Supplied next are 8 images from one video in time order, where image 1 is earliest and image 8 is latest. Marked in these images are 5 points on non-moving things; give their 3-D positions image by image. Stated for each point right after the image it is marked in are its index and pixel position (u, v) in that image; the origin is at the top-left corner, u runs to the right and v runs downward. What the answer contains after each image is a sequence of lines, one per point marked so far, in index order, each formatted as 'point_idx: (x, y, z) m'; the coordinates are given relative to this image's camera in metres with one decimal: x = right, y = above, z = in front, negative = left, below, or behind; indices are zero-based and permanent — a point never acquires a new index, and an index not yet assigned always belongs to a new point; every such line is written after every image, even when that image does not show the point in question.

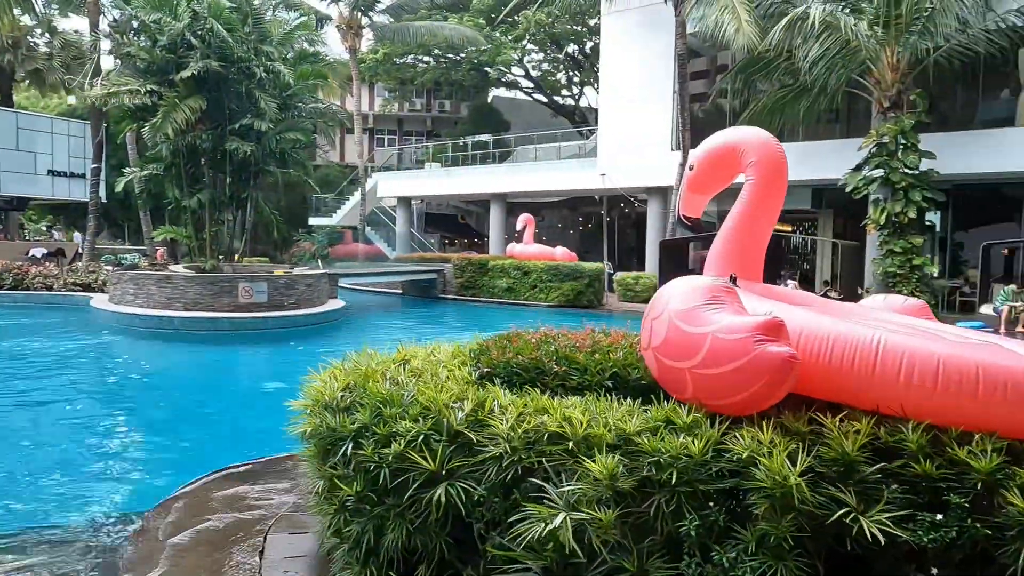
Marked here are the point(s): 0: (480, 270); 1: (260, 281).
0: (-0.7, +0.4, +18.1) m
1: (-3.9, +0.1, +12.2) m
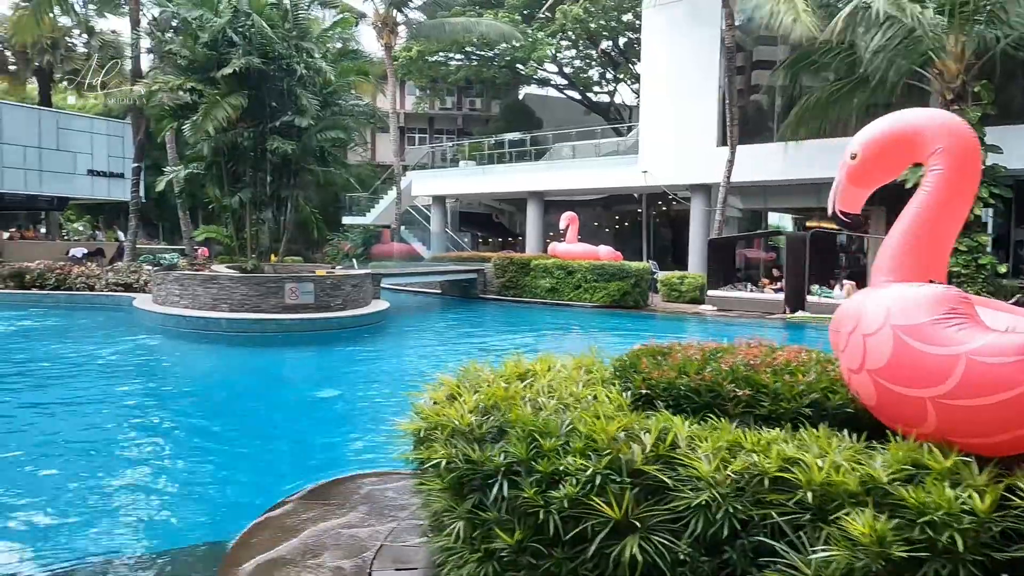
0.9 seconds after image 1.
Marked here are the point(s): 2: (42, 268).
0: (+0.3, +0.4, +17.7) m
1: (-3.1, +0.1, +11.9) m
2: (-9.7, +0.4, +15.5) m
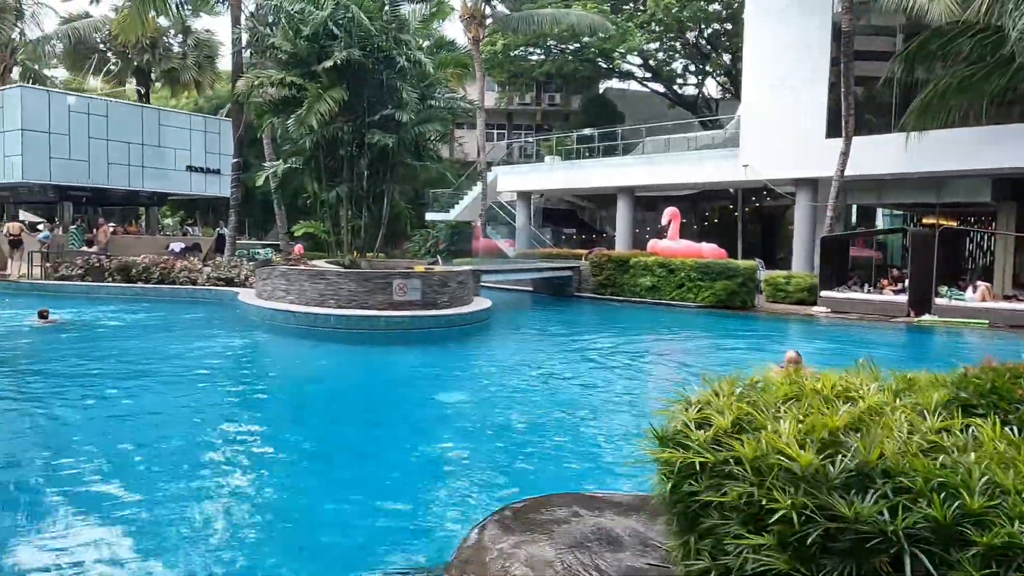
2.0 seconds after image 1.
0: (+2.5, +0.5, +17.0) m
1: (-1.4, +0.2, +11.6) m
2: (-7.7, +0.5, +15.8) m
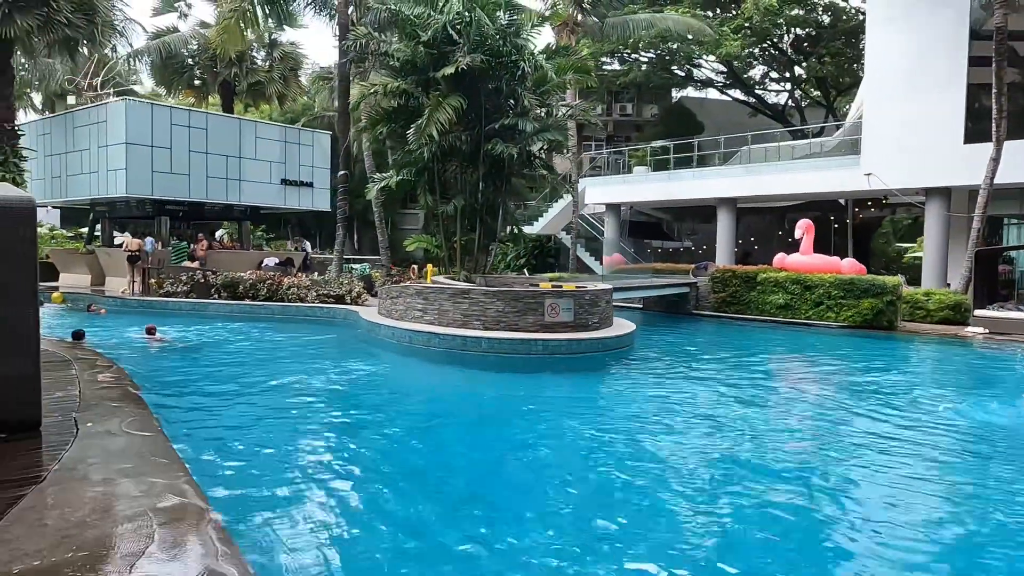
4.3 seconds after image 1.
0: (+5.0, +0.1, +15.9) m
1: (+0.8, -0.1, +10.7) m
2: (-5.3, +0.2, +15.3) m
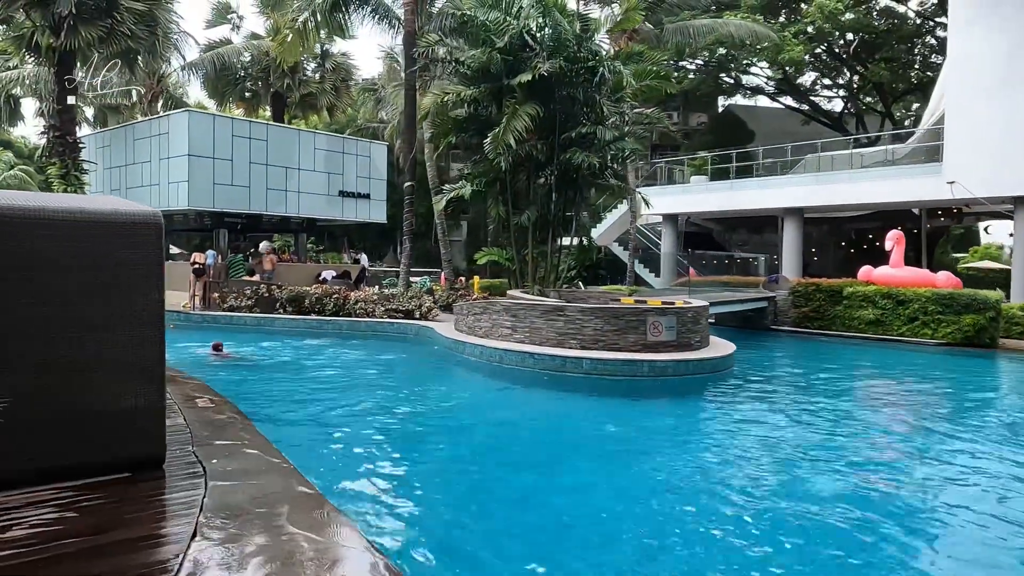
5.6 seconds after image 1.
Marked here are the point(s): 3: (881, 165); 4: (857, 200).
0: (+6.5, -0.2, +15.2) m
1: (+2.1, -0.3, +10.1) m
2: (-3.8, -0.1, +14.9) m
3: (+9.5, +3.2, +19.3) m
4: (+9.1, +2.3, +19.7) m
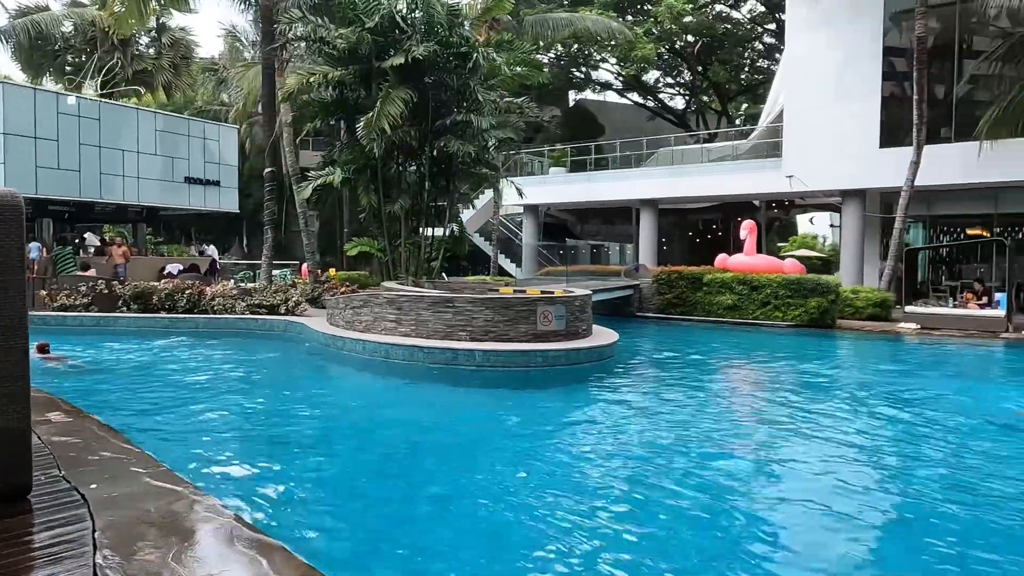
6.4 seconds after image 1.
0: (+3.8, +0.1, +15.9) m
1: (+0.5, -0.2, +10.1) m
2: (-6.2, 0.0, +13.5) m
3: (+5.9, +3.5, +20.5) m
4: (+5.4, +2.7, +20.8) m
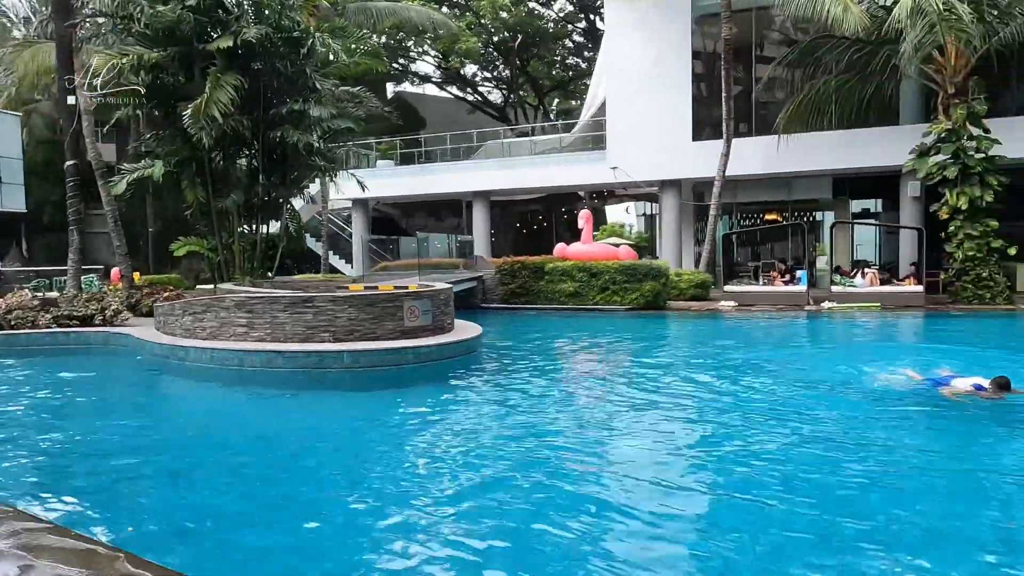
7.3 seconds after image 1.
0: (+0.4, +0.3, +16.3) m
1: (-1.3, -0.1, +9.8) m
2: (-8.7, -0.2, +11.5) m
3: (+1.2, +3.9, +21.2) m
4: (+0.7, +3.0, +21.4) m
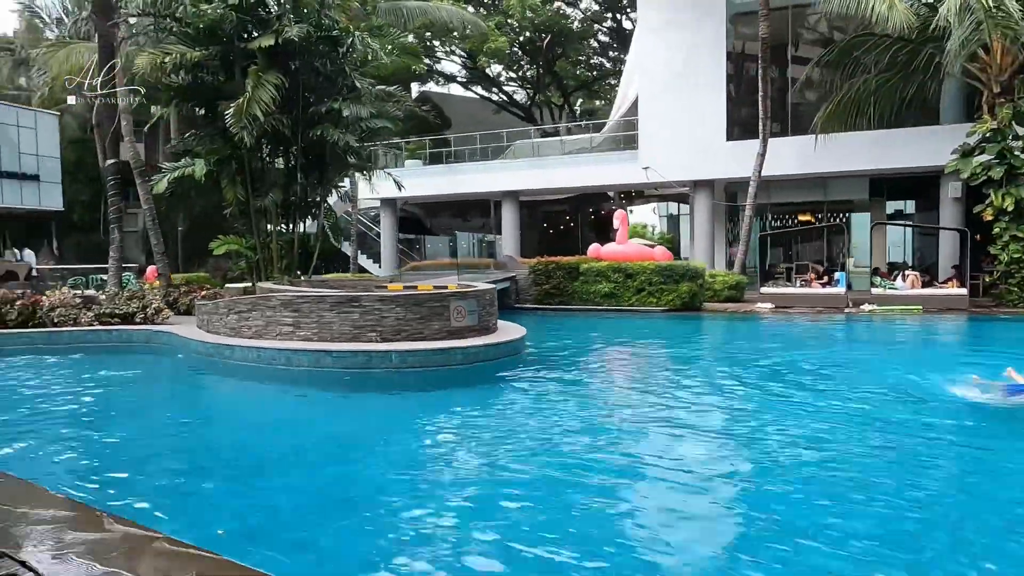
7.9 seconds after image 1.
0: (+1.2, +0.3, +16.1) m
1: (-0.7, -0.1, +9.8) m
2: (-8.0, -0.2, +11.6) m
3: (+2.1, +3.9, +21.1) m
4: (+1.6, +3.0, +21.2) m
